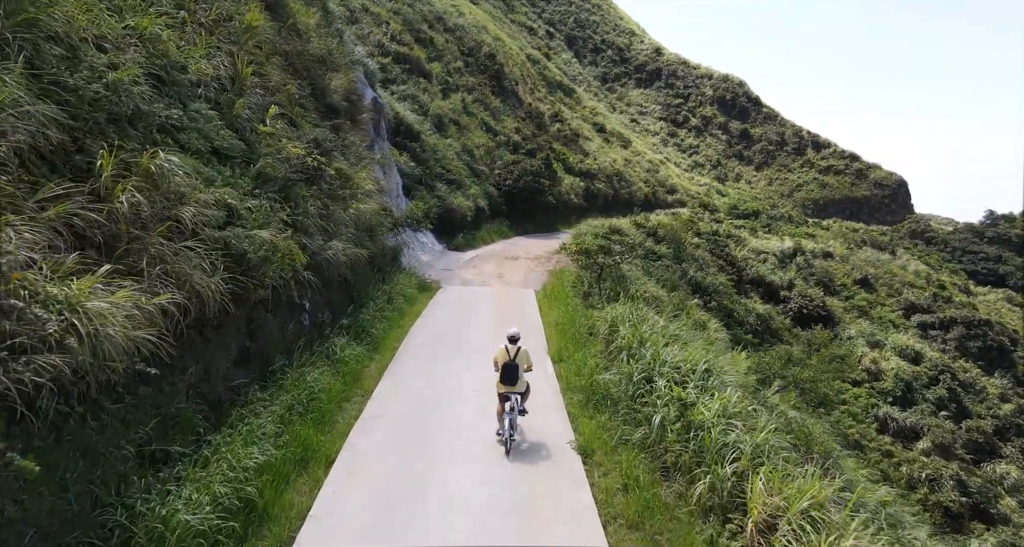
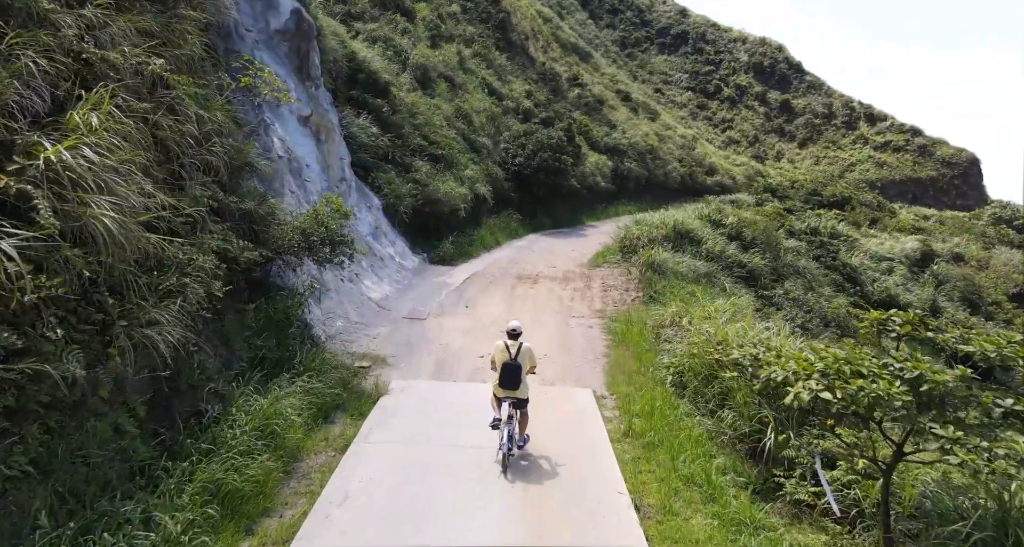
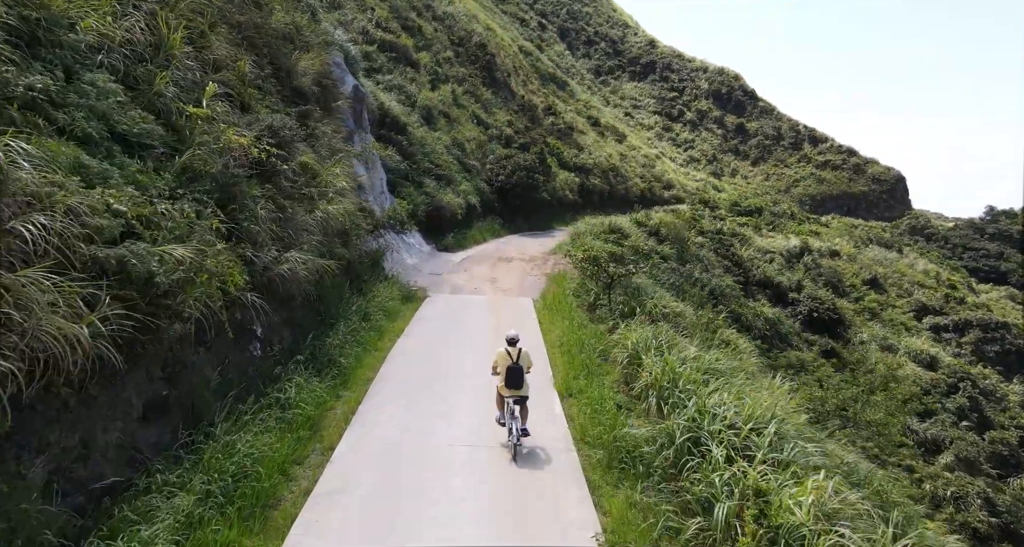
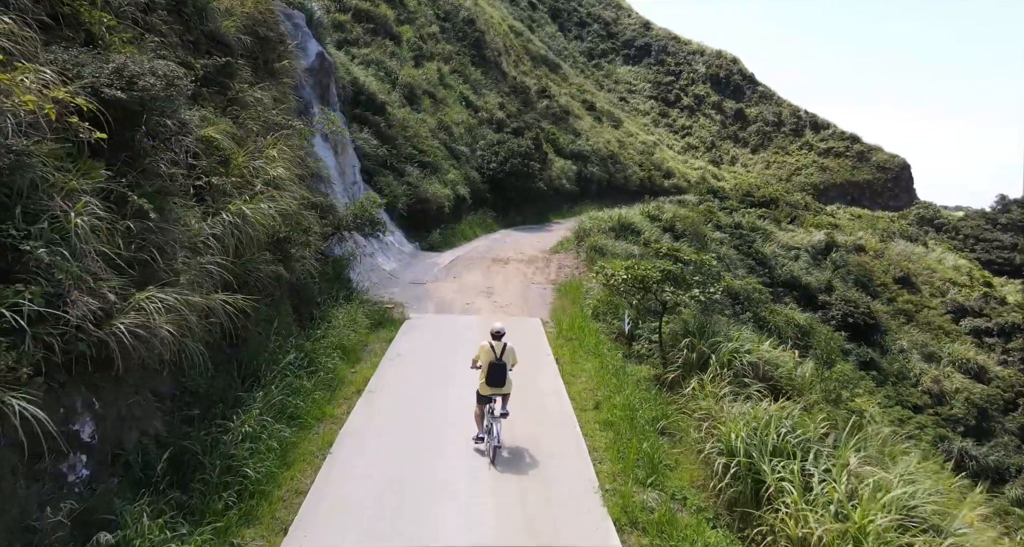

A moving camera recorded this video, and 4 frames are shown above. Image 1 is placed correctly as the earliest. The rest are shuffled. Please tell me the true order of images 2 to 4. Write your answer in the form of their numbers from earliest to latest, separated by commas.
3, 4, 2
